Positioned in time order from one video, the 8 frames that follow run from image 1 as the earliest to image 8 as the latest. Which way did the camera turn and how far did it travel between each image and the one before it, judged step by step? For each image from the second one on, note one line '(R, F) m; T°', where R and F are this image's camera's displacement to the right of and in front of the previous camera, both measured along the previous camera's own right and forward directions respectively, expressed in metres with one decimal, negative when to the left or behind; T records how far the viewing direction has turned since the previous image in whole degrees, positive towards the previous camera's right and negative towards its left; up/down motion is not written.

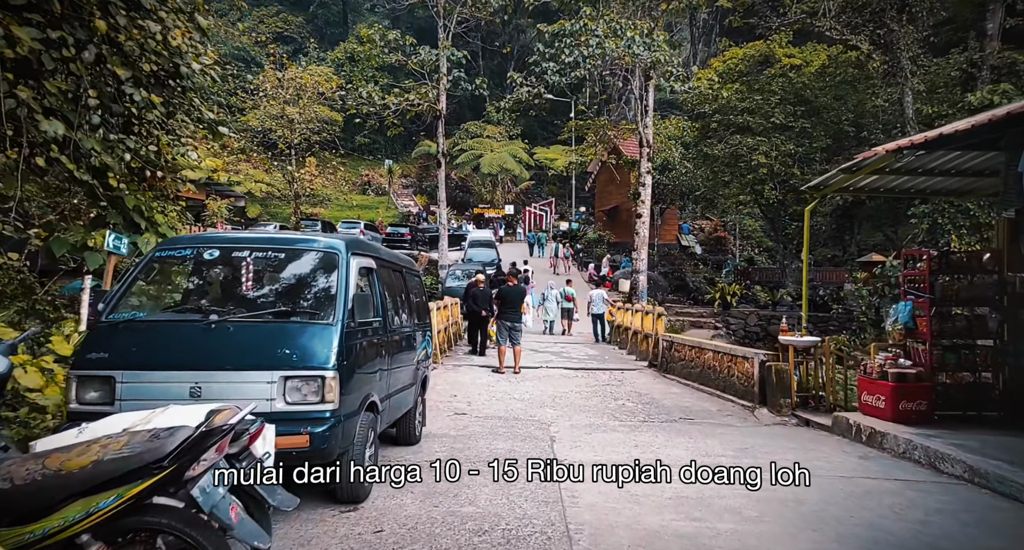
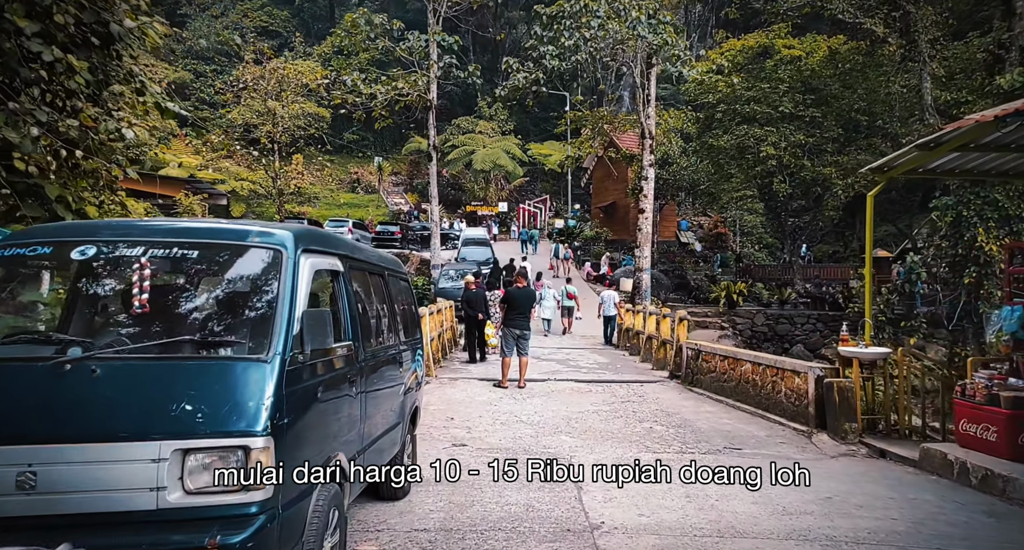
(-0.1, +1.1) m; +1°
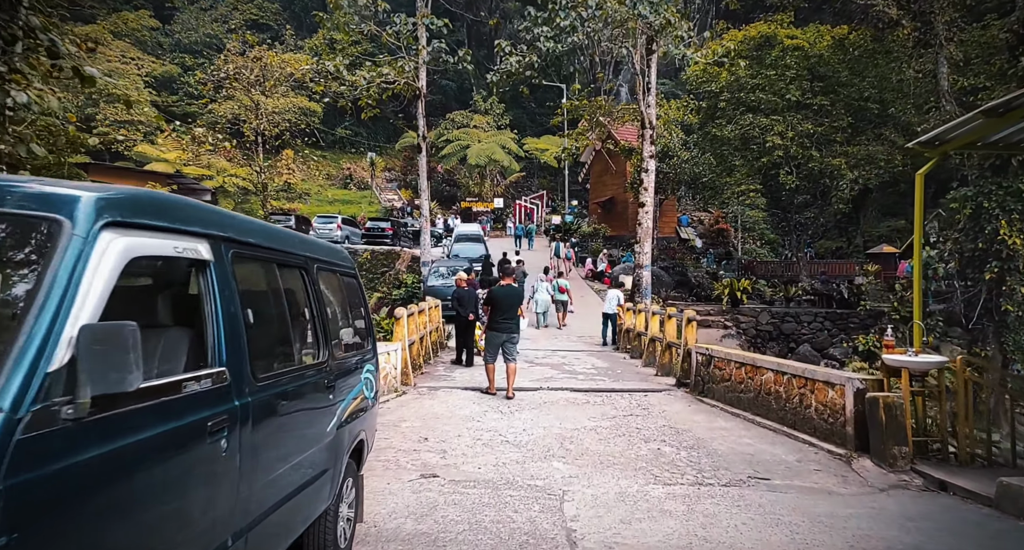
(+0.1, +0.9) m; 0°
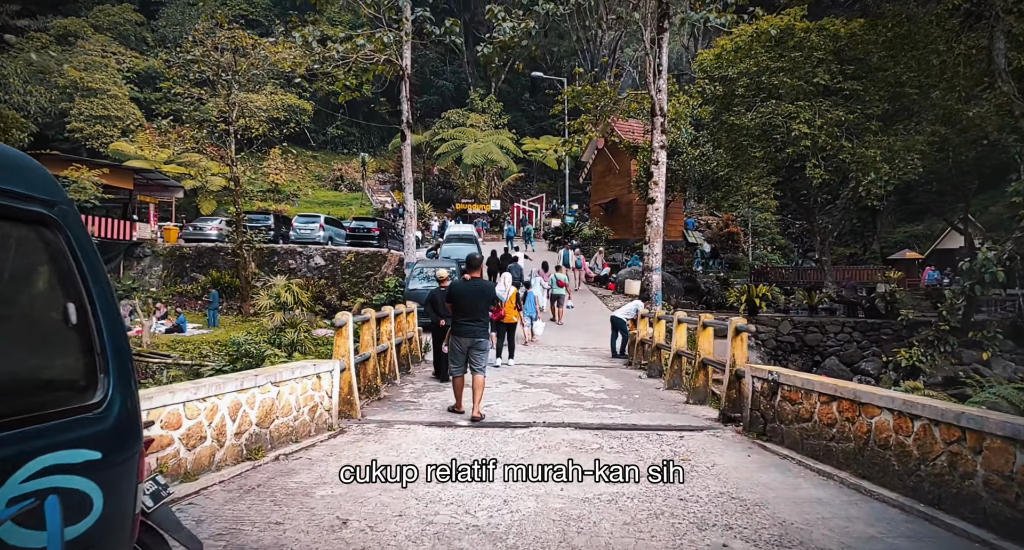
(+0.1, +2.0) m; 0°
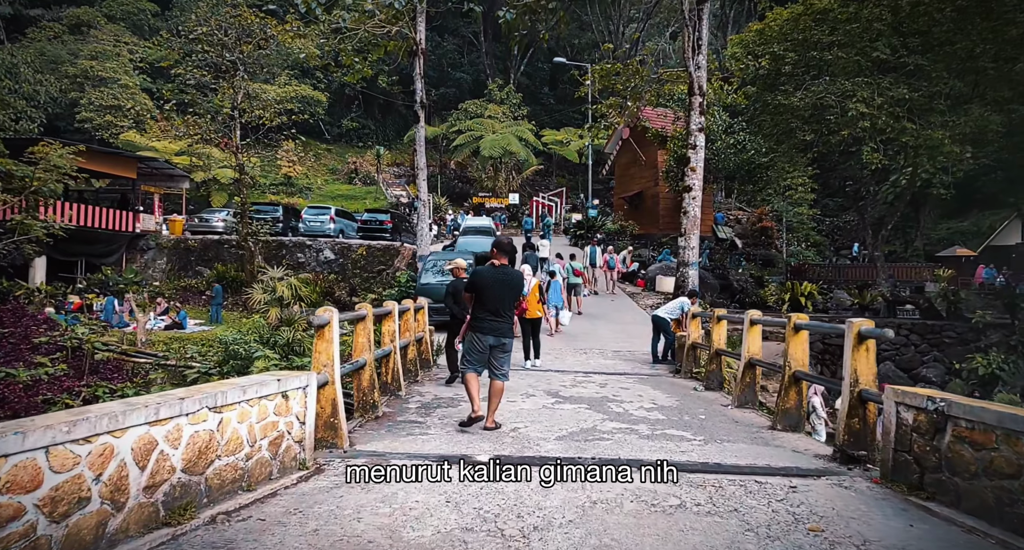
(-0.1, +1.4) m; -1°
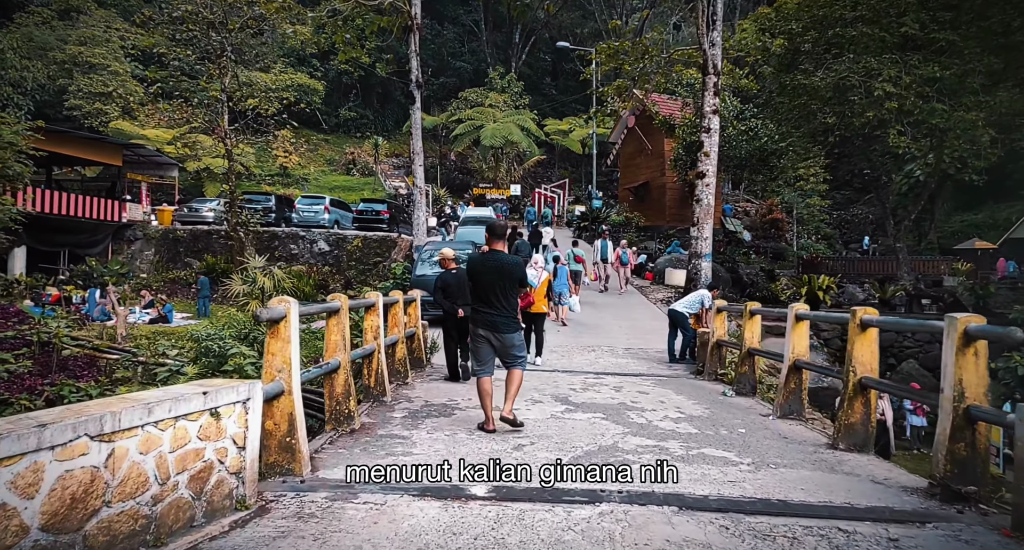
(0.0, +0.9) m; 0°
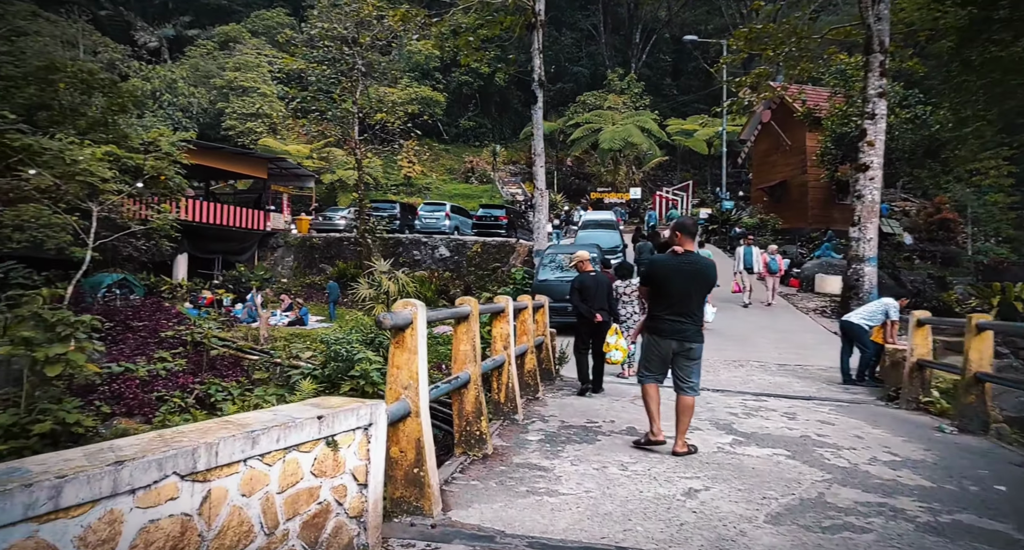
(-0.3, +0.9) m; -8°
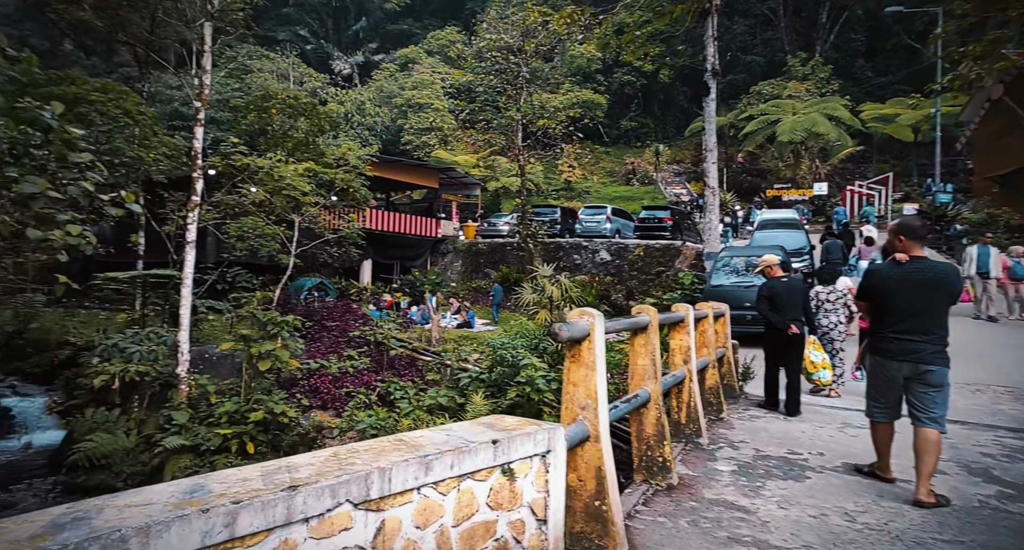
(-0.3, +0.8) m; -11°
